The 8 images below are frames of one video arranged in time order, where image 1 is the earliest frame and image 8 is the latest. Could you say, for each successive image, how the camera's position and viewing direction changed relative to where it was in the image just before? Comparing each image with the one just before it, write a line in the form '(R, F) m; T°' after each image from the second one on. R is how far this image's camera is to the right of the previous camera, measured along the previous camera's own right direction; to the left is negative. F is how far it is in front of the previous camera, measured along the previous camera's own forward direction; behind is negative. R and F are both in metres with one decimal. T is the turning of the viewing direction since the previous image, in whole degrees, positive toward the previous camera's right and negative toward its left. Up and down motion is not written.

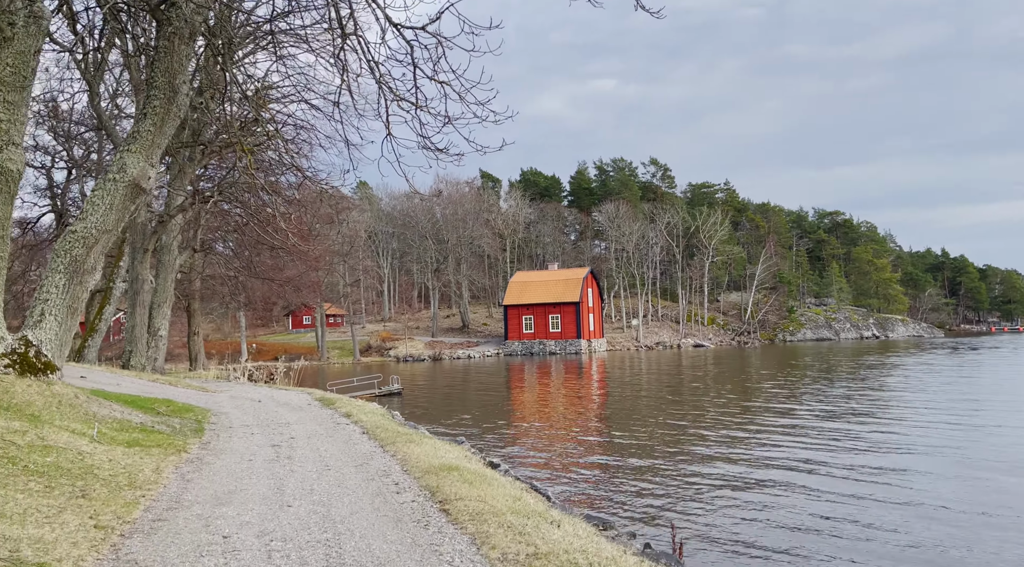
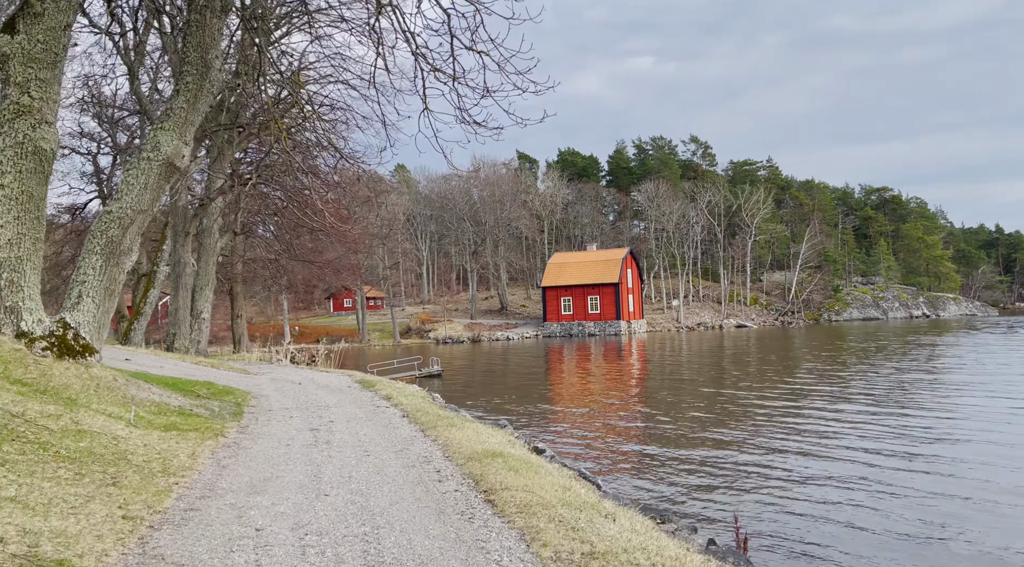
(0.0, +0.3) m; -3°
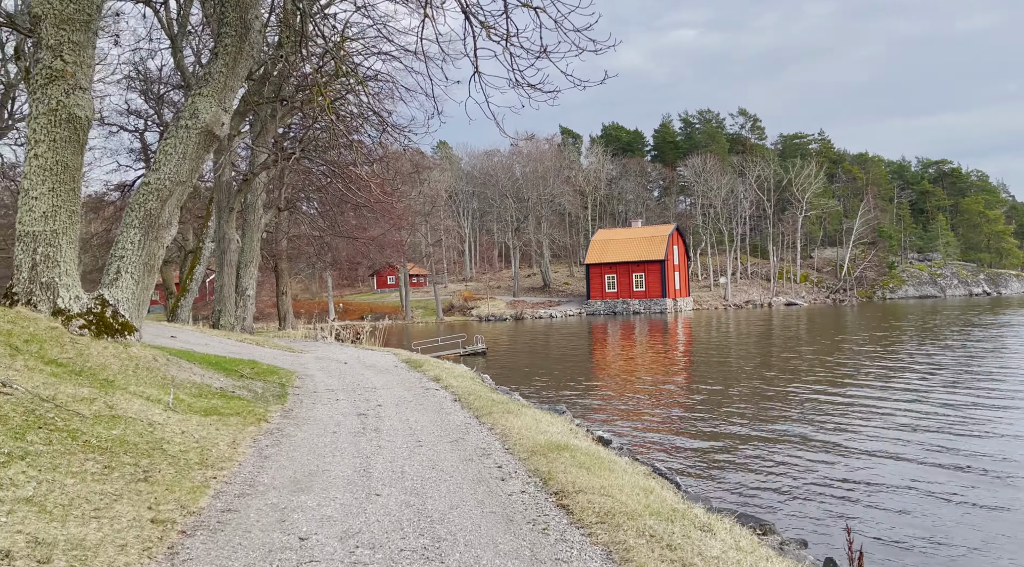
(-0.2, +0.6) m; -3°
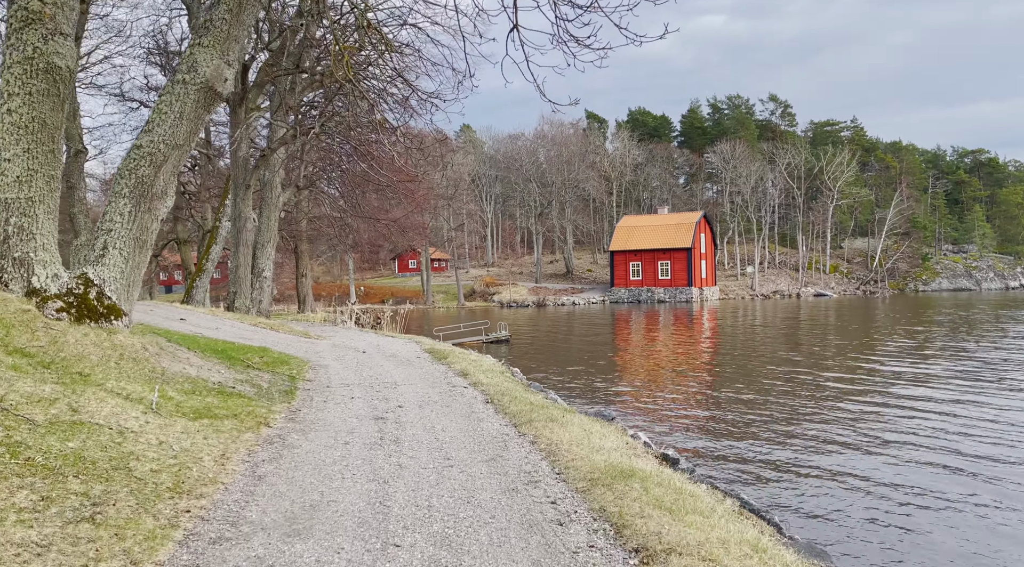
(-0.2, +1.1) m; -1°
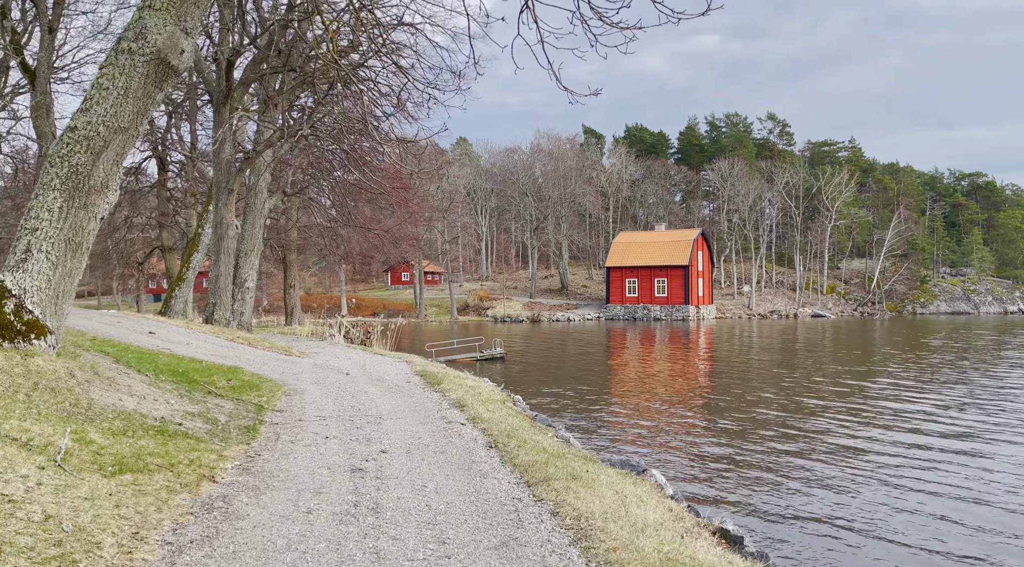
(-0.1, +1.3) m; 0°
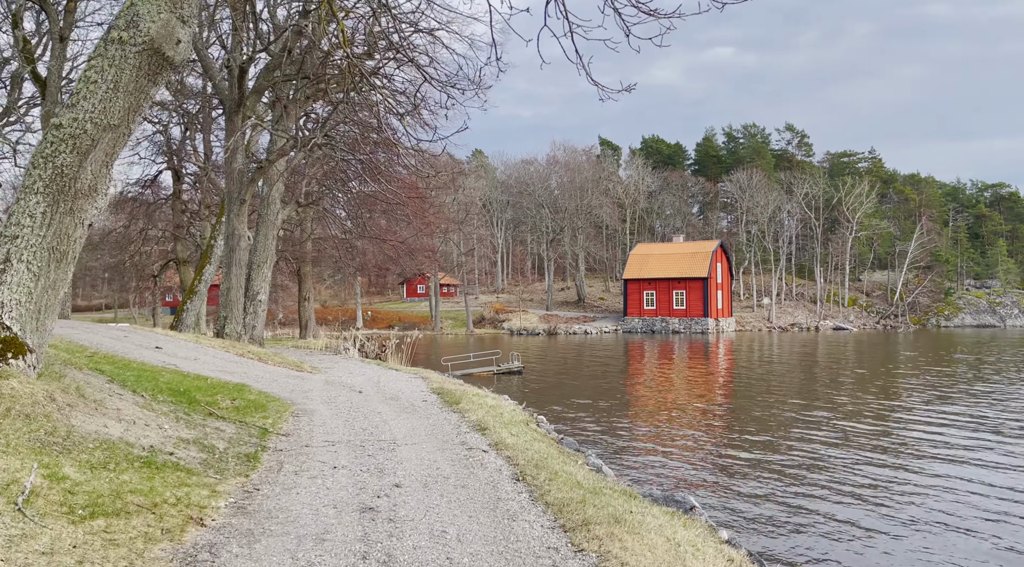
(-0.1, +0.6) m; -1°
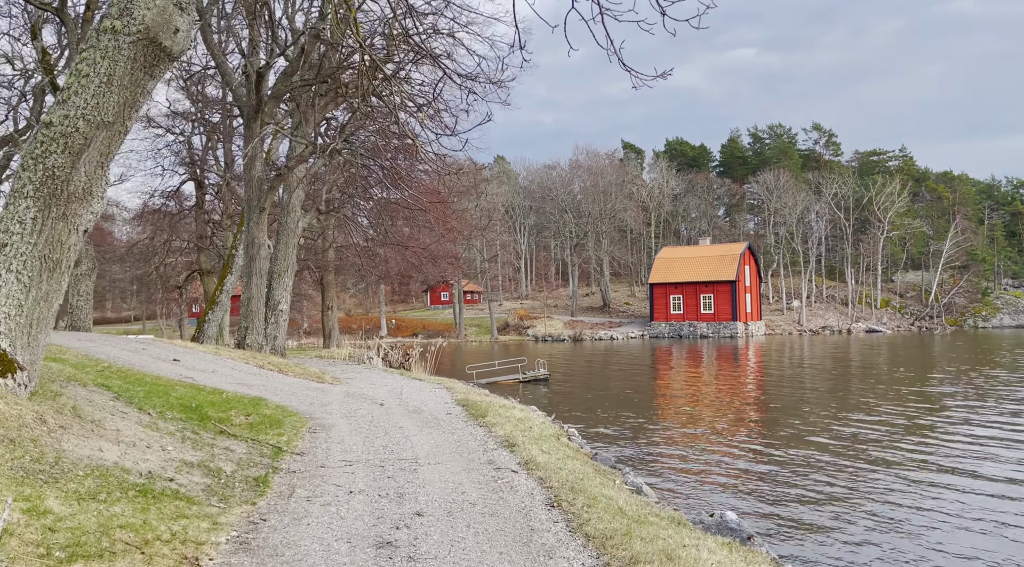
(0.0, +0.5) m; -2°
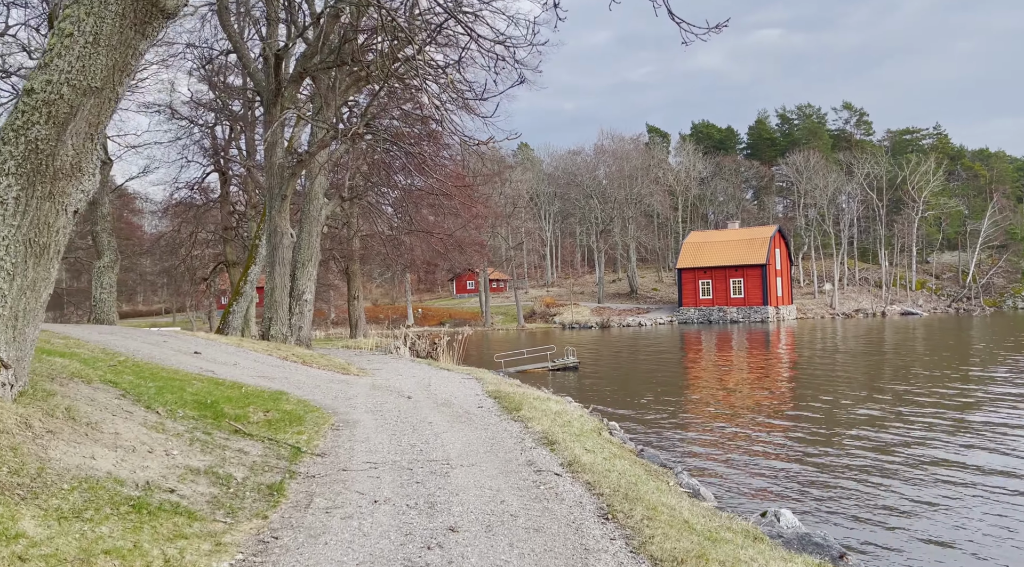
(-0.1, +0.6) m; -2°
